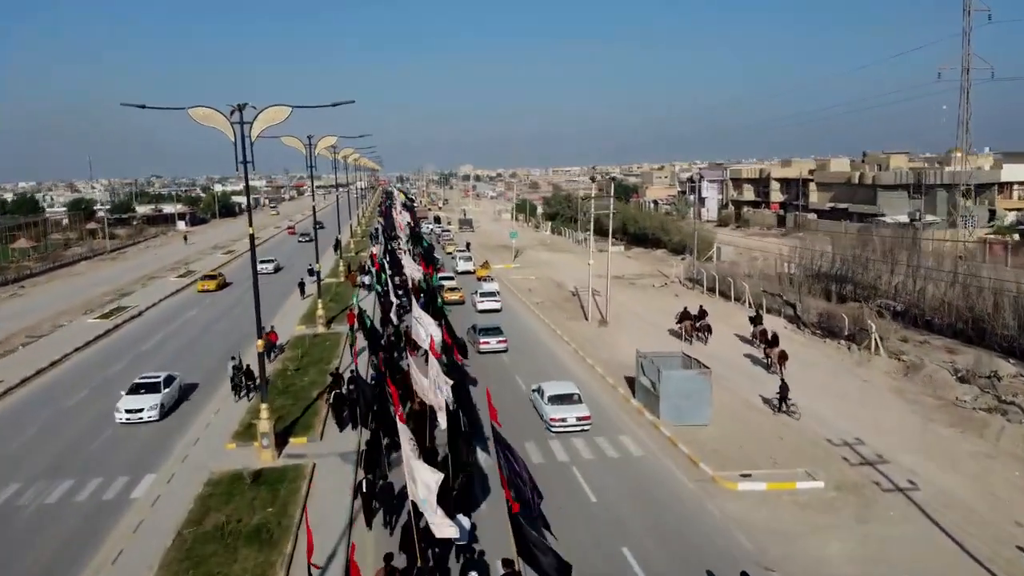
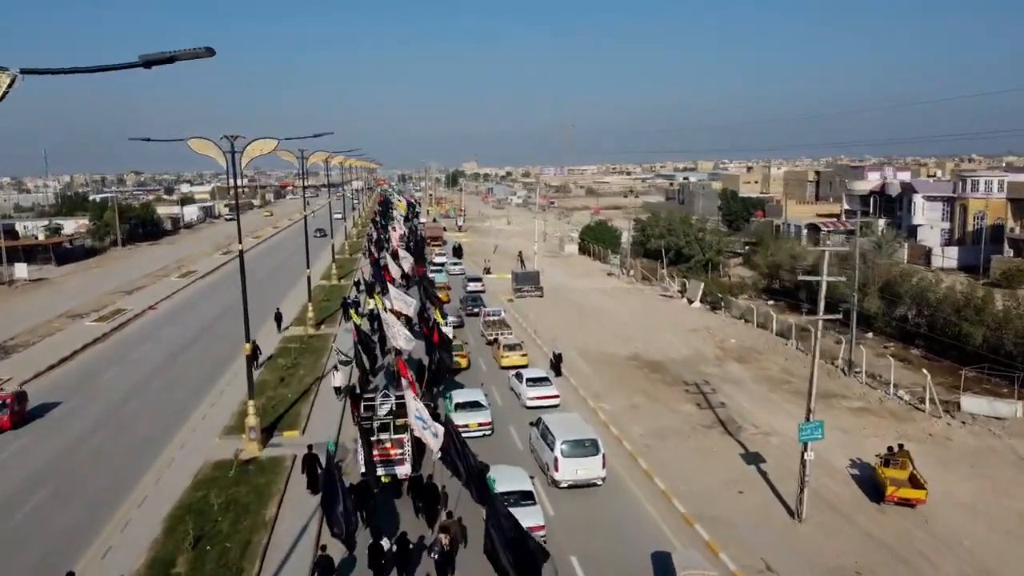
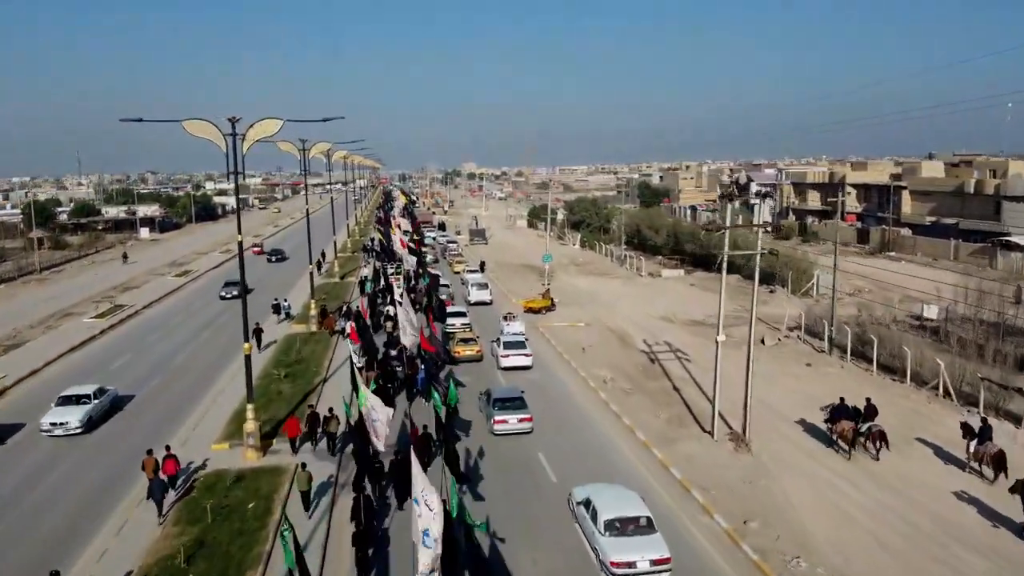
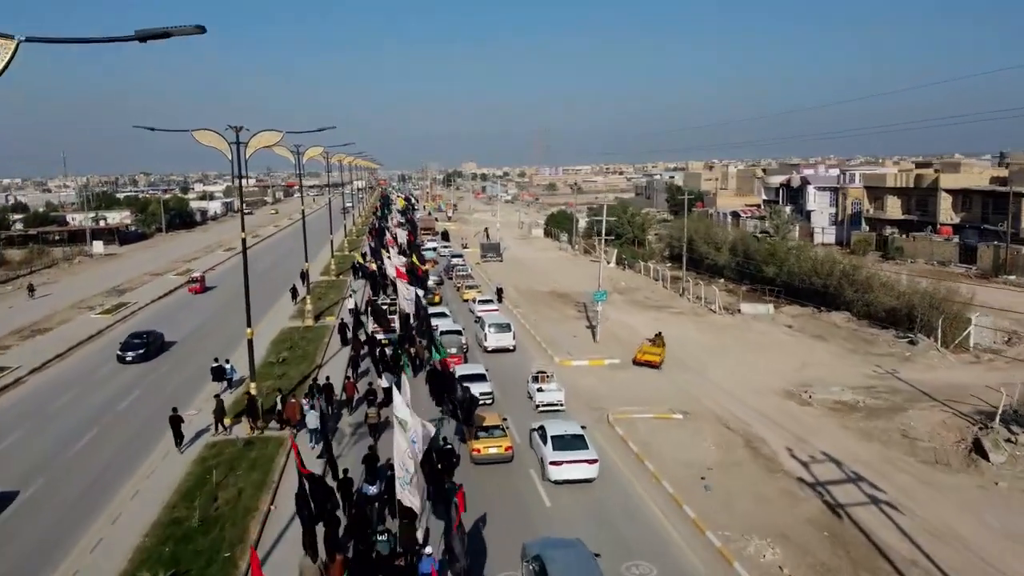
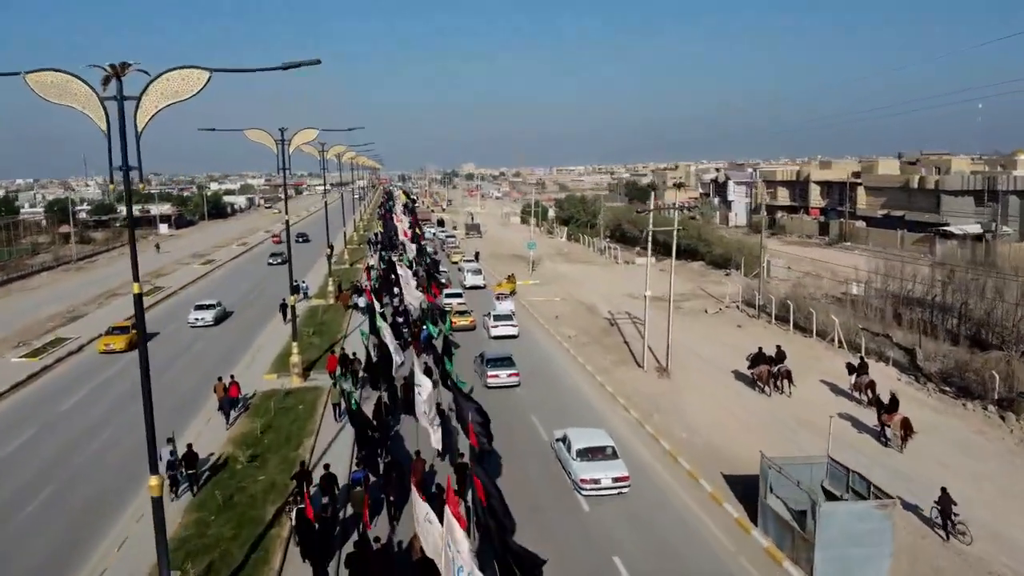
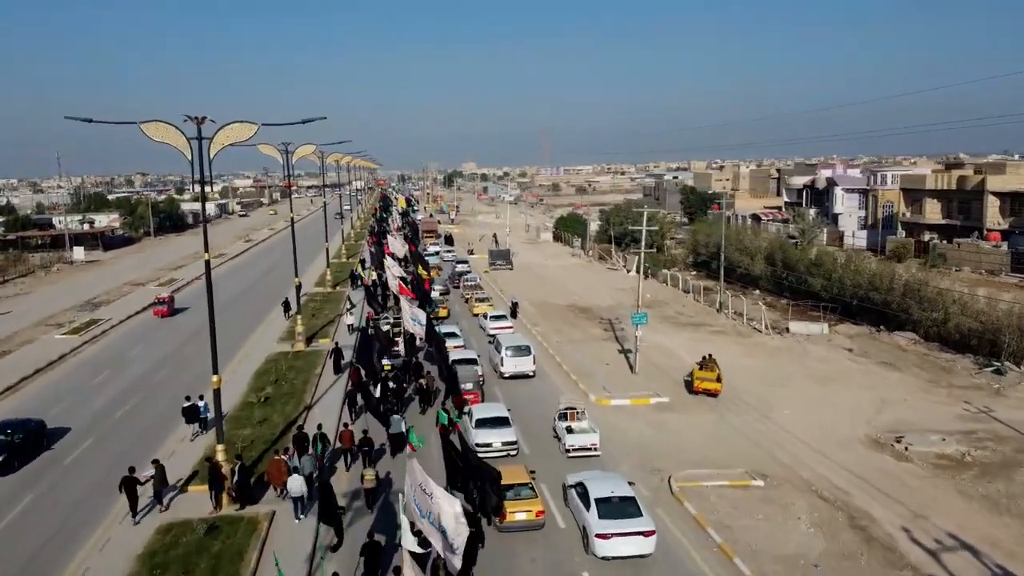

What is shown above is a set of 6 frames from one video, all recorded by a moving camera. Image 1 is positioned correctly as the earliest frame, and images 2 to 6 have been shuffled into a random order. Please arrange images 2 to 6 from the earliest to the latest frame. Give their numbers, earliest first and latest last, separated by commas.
5, 3, 4, 6, 2
